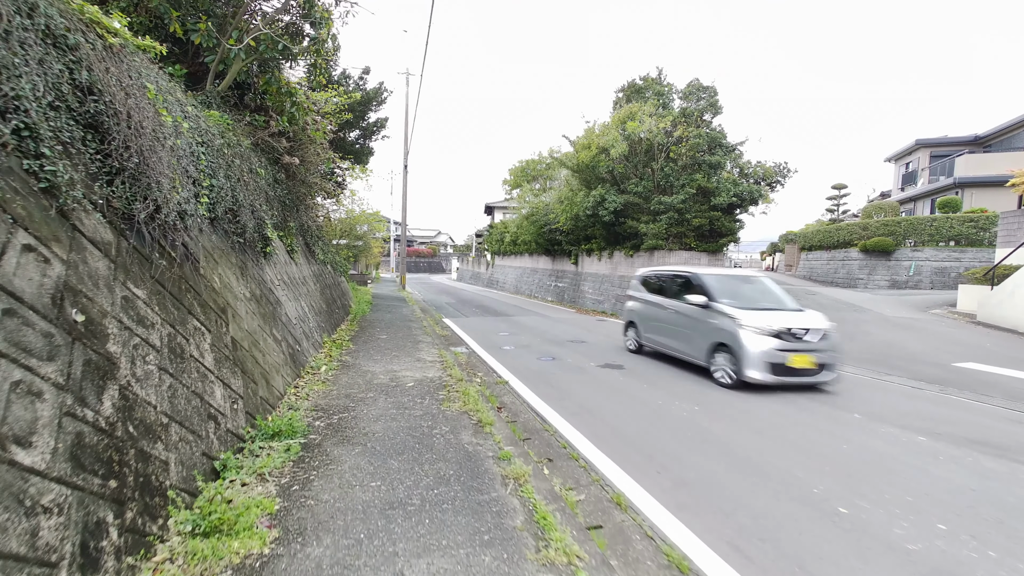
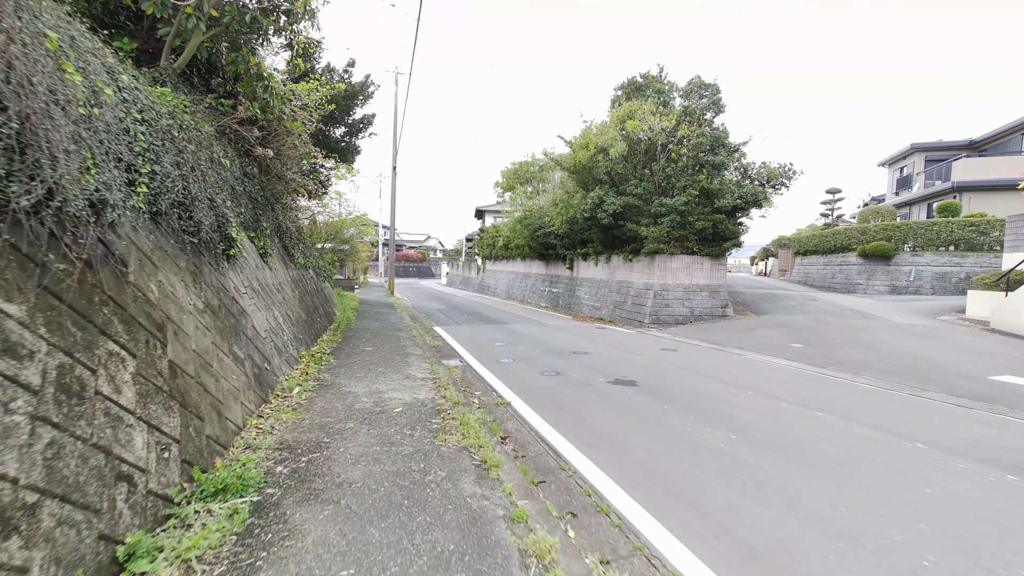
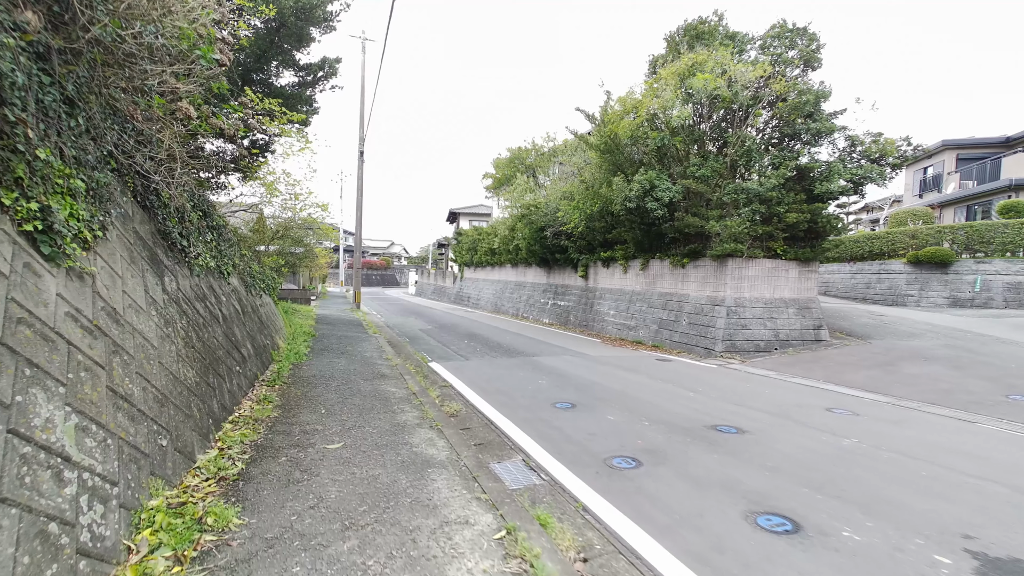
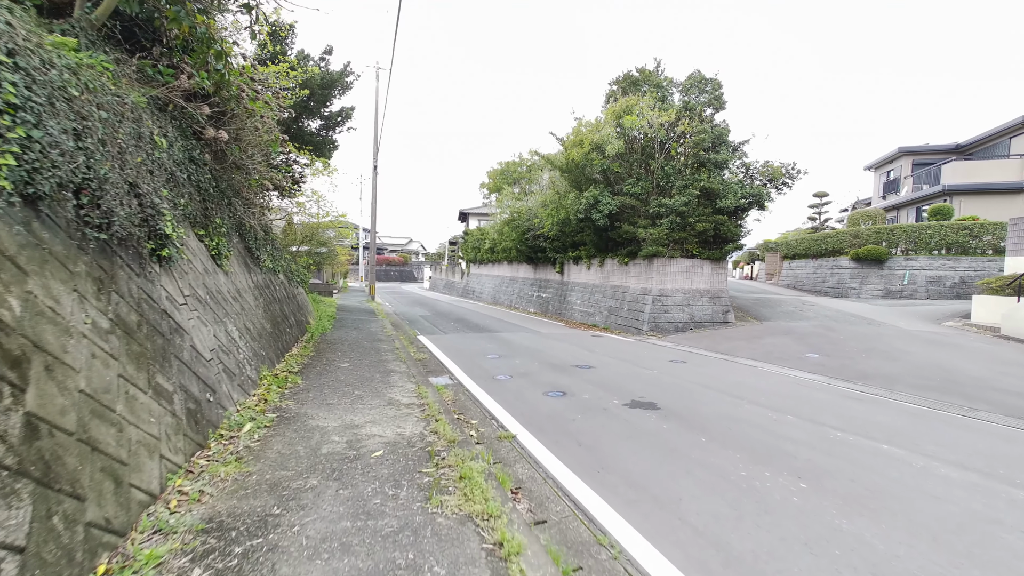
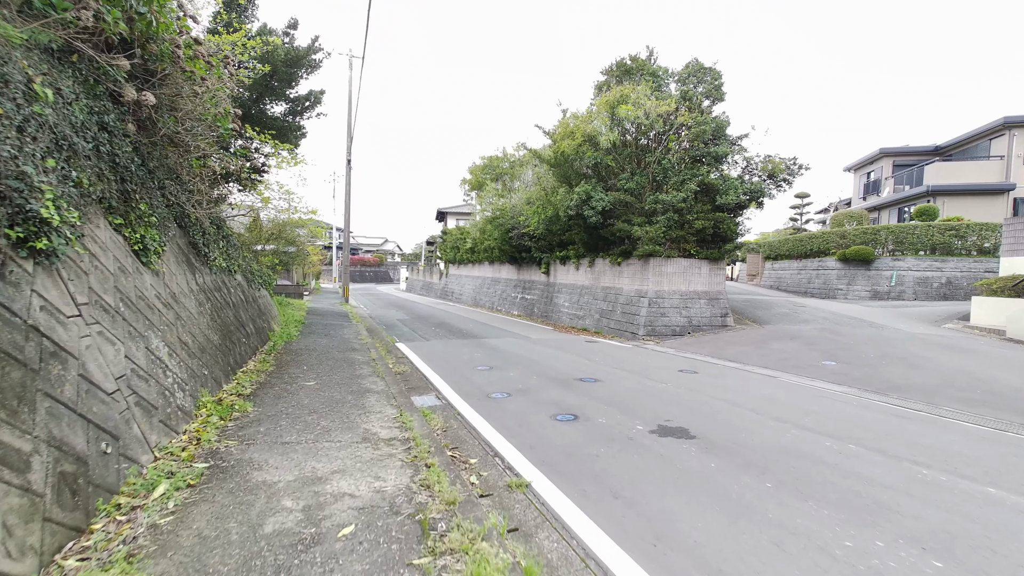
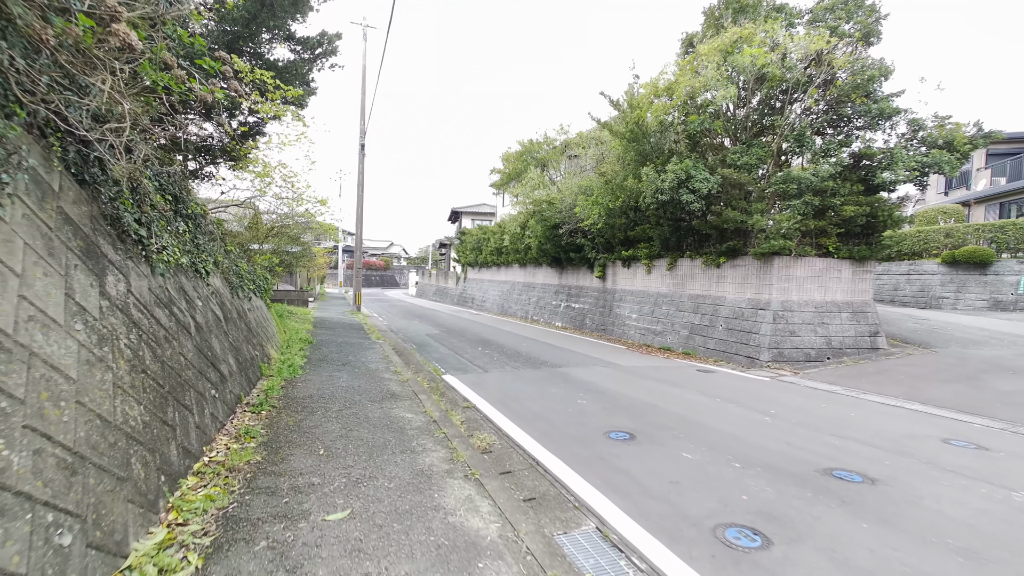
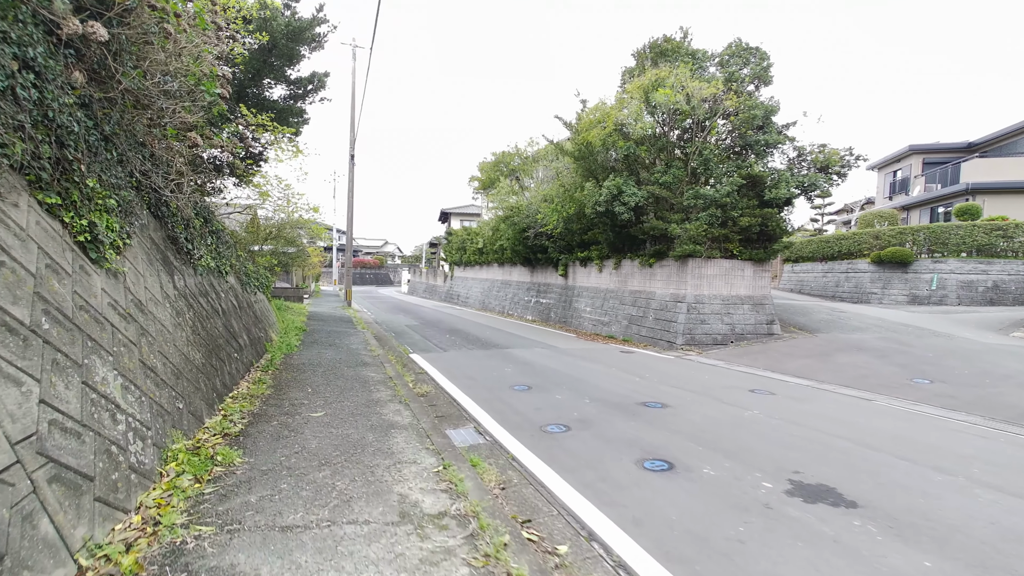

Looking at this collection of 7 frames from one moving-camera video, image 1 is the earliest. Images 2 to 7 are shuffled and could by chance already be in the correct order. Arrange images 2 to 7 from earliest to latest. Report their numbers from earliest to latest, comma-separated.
2, 4, 5, 7, 3, 6
